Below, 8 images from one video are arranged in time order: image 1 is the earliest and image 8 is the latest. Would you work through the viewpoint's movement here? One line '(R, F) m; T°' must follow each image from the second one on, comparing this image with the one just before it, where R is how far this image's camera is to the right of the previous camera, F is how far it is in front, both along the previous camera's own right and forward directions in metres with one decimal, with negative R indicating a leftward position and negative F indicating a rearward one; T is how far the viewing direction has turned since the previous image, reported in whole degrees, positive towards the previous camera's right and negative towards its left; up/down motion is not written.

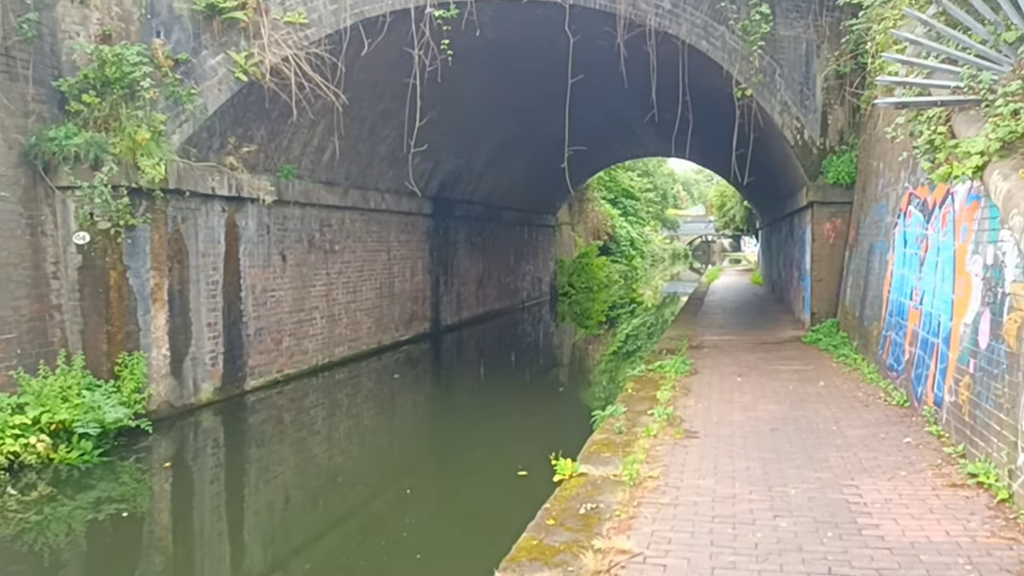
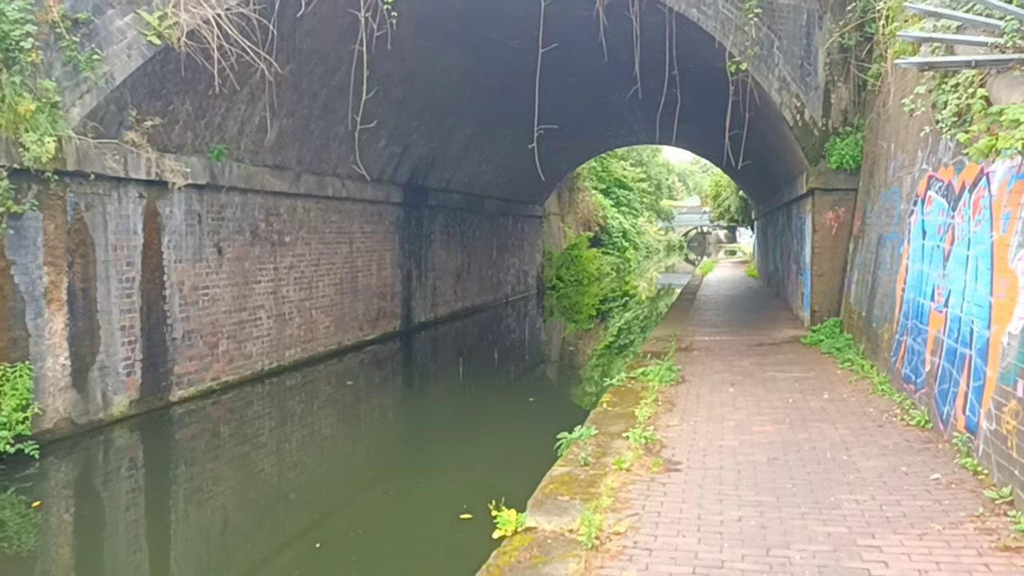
(+0.4, +1.2) m; 0°
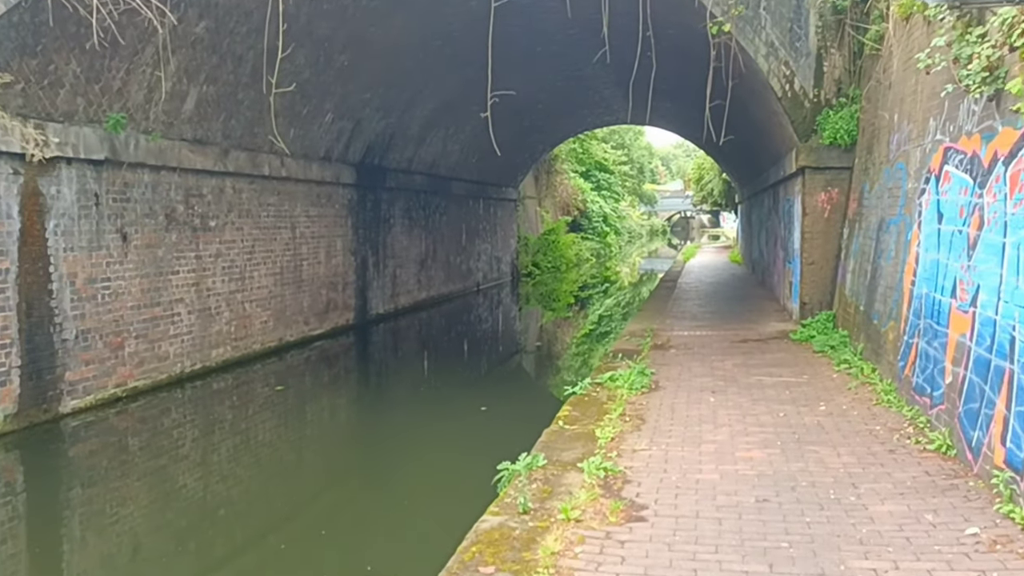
(+0.4, +1.2) m; +1°
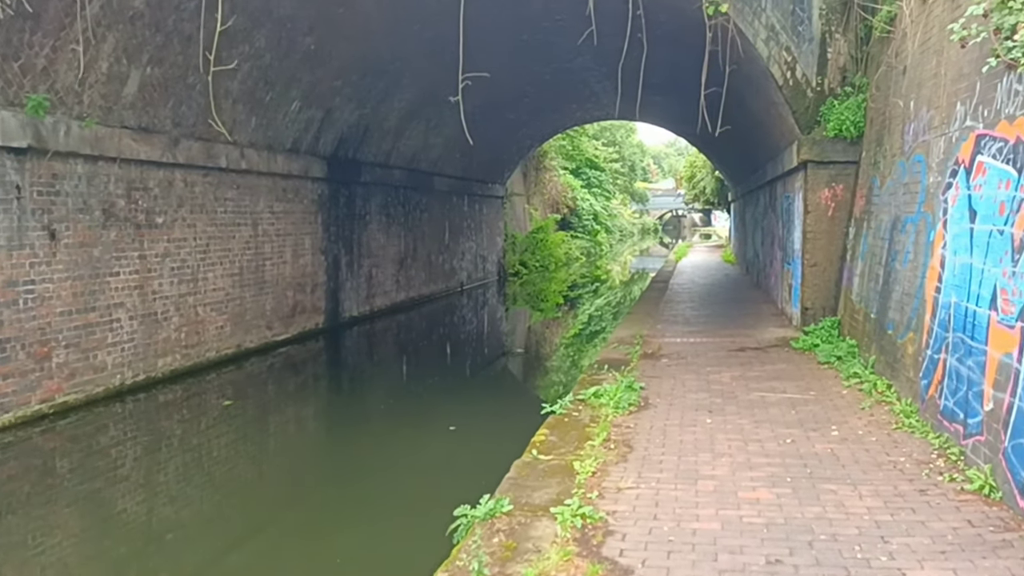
(+0.2, +0.8) m; +1°
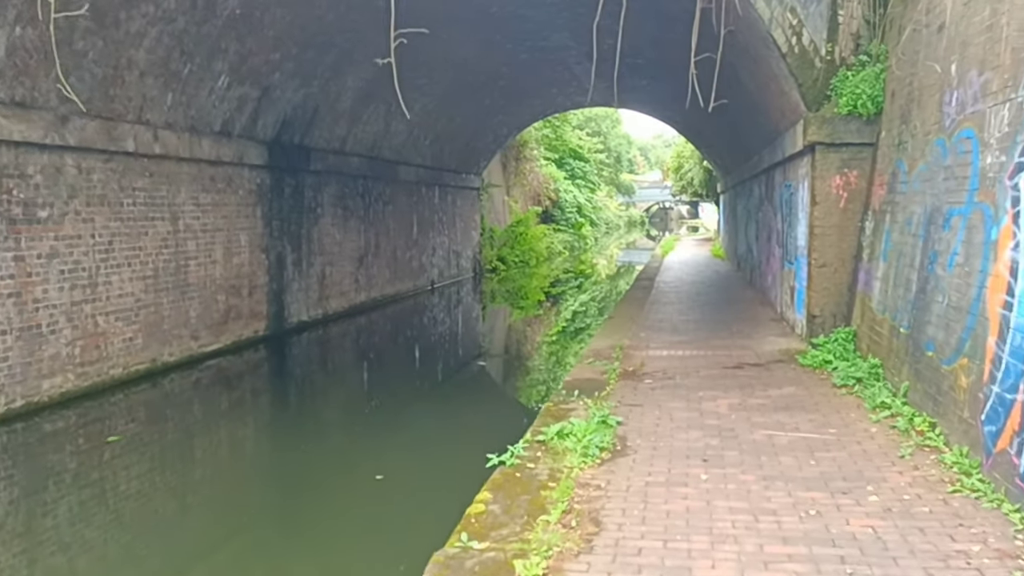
(+0.3, +1.5) m; +1°
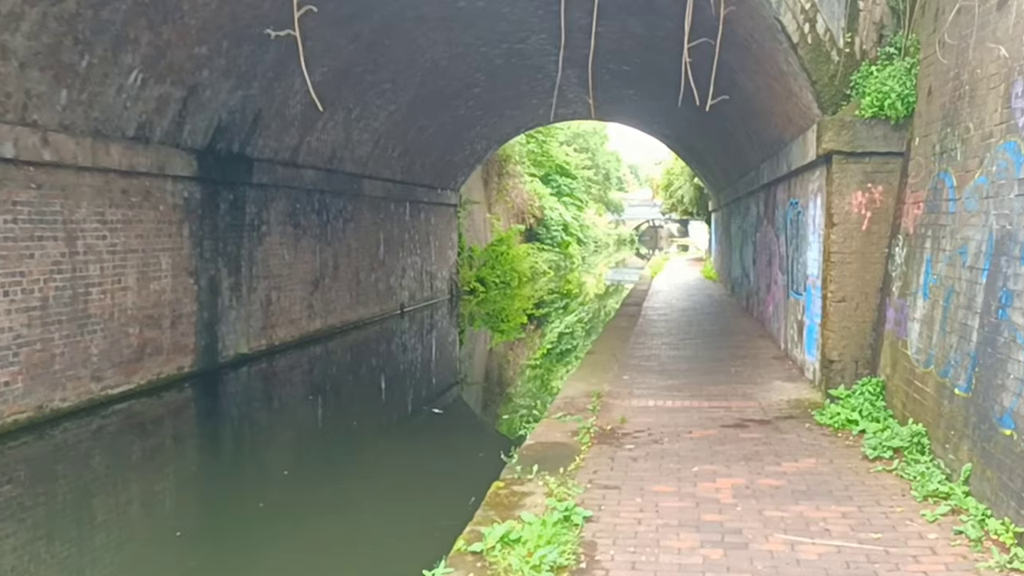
(+0.3, +1.4) m; +1°
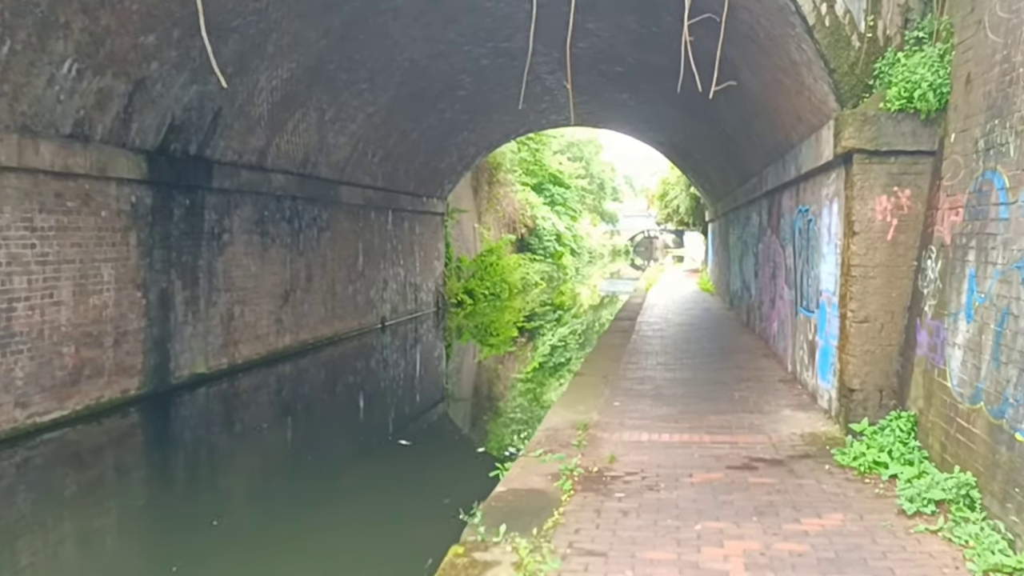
(+0.2, +0.9) m; 0°
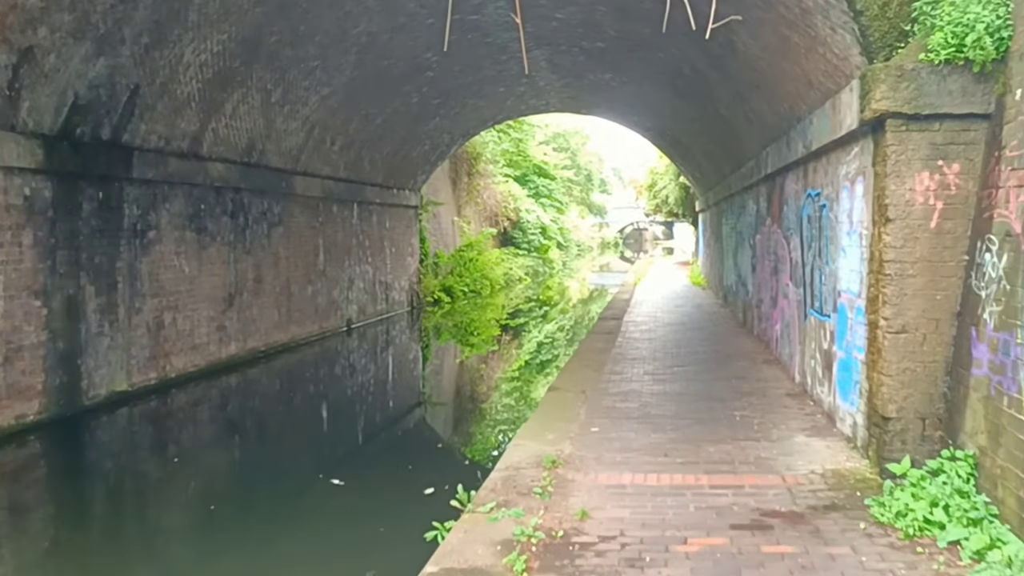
(+0.3, +1.3) m; +1°
